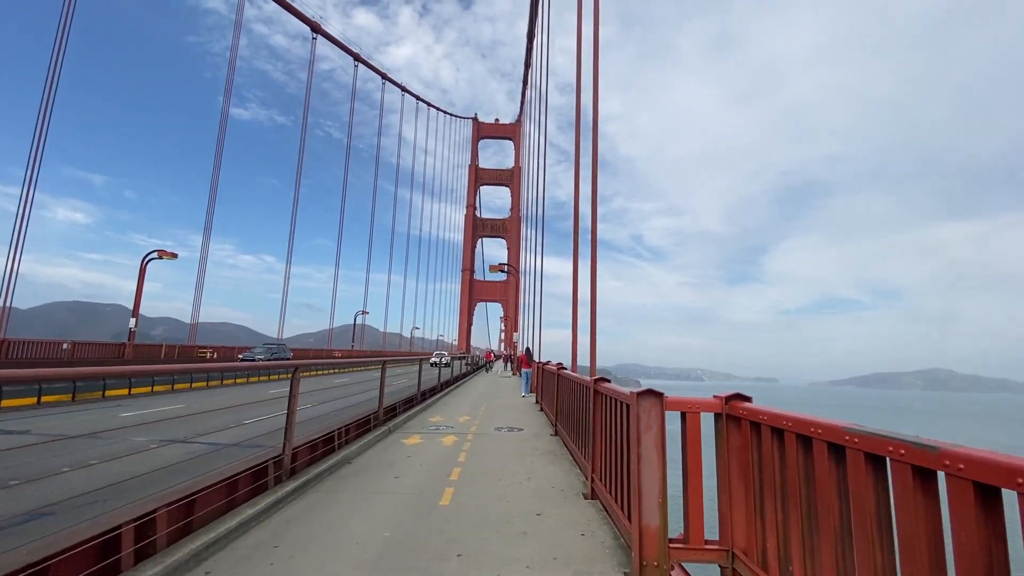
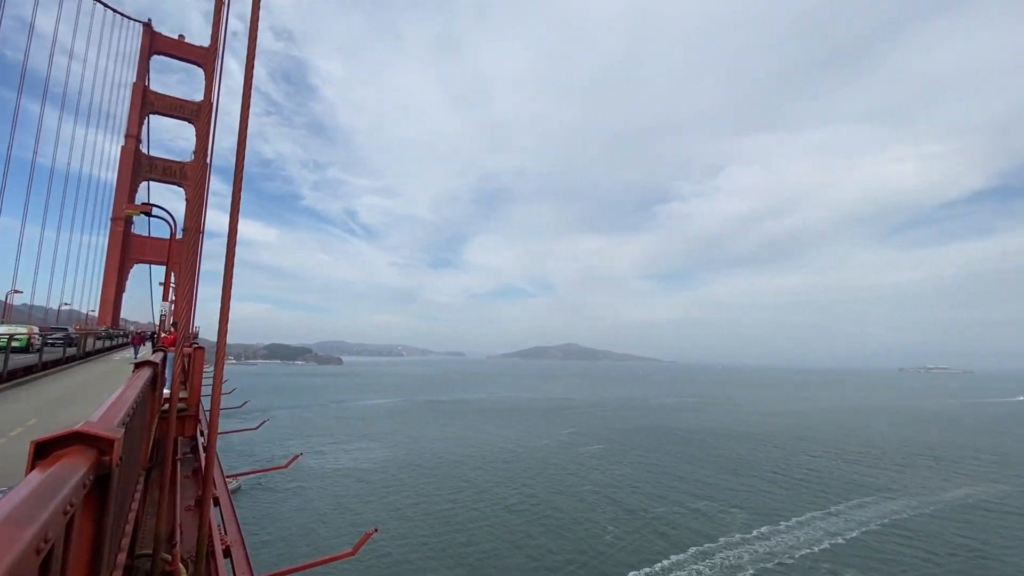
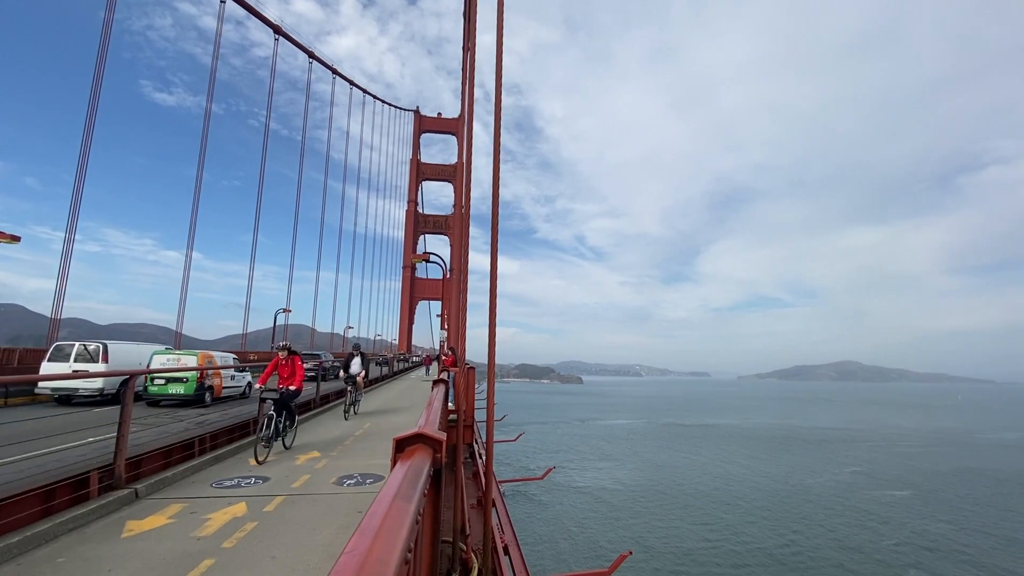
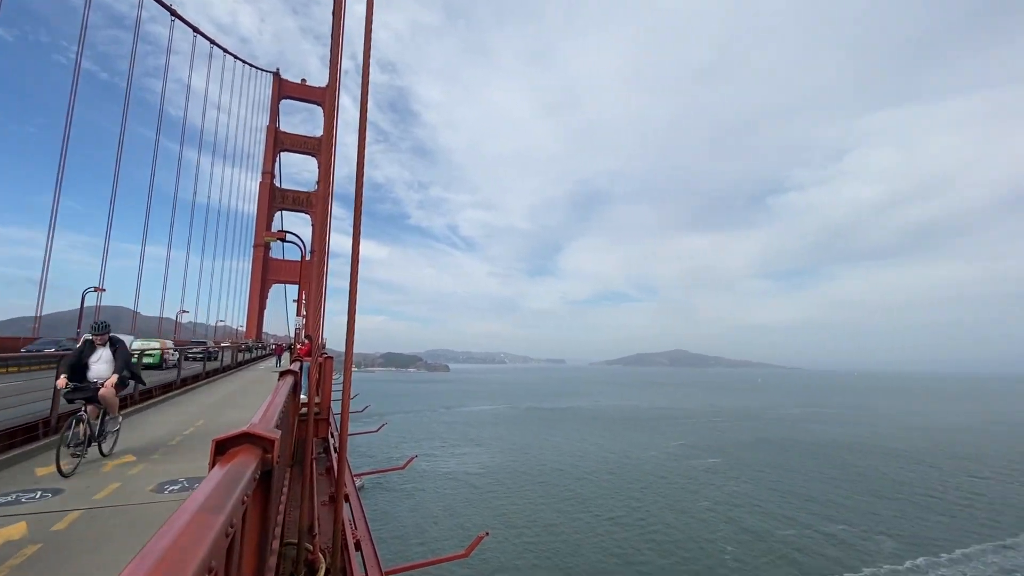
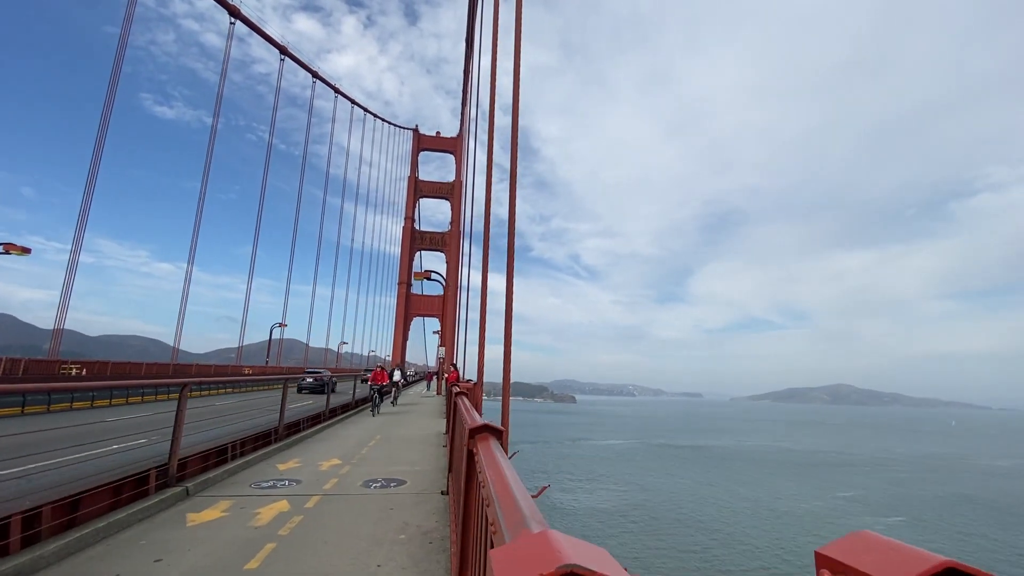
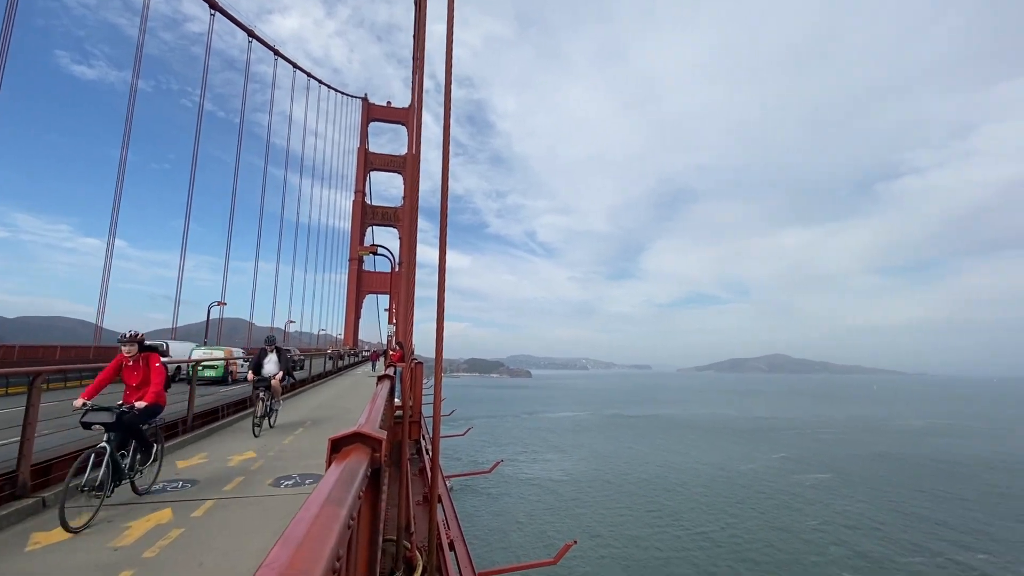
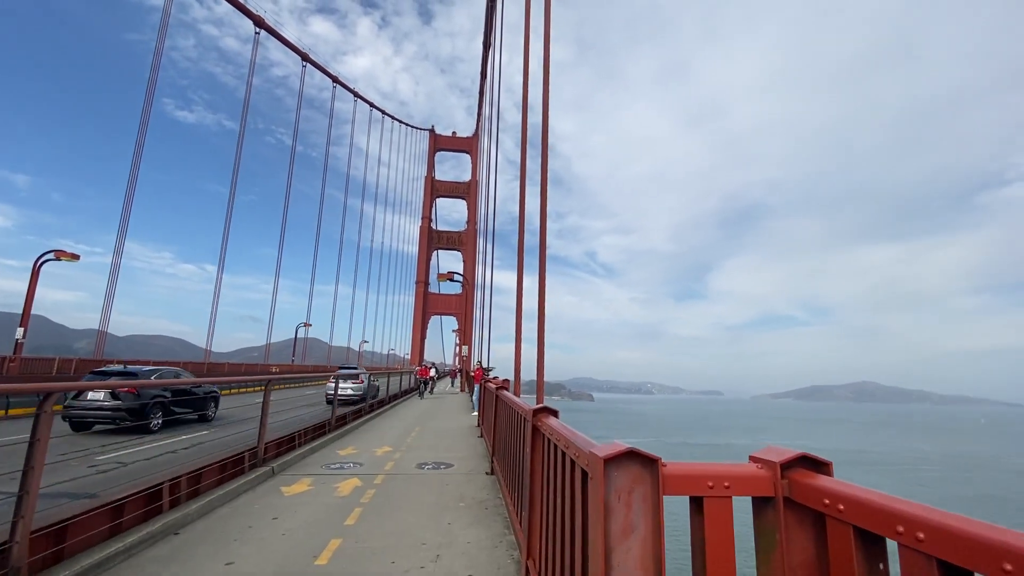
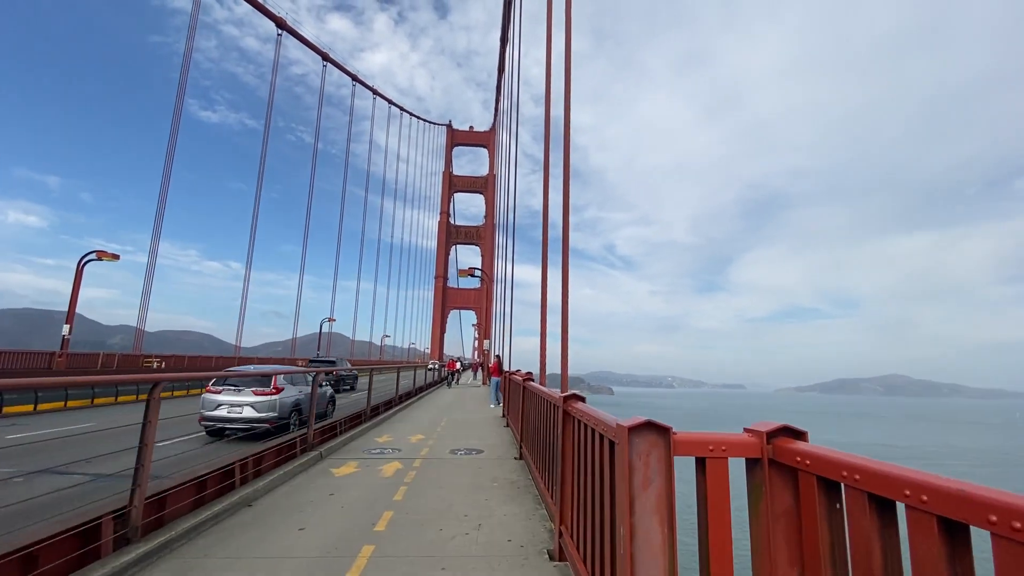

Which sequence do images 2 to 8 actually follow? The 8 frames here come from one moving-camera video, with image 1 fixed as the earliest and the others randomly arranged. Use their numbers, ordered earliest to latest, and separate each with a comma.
8, 7, 5, 3, 6, 4, 2
